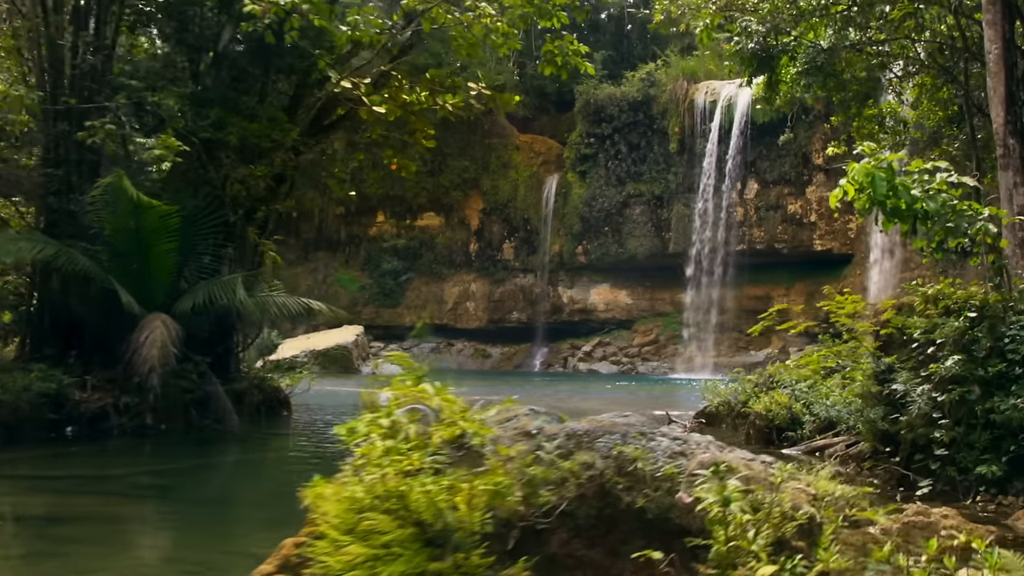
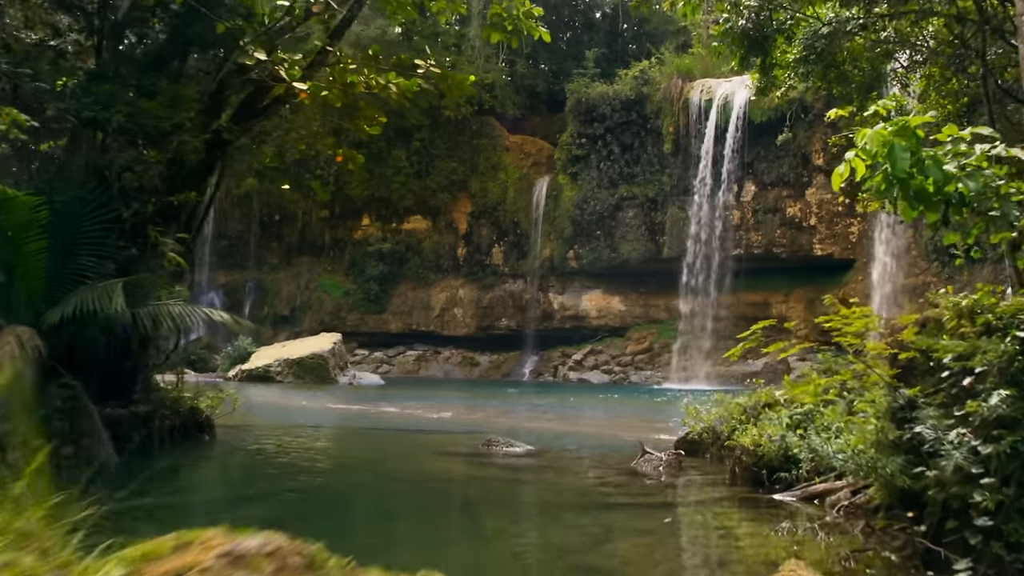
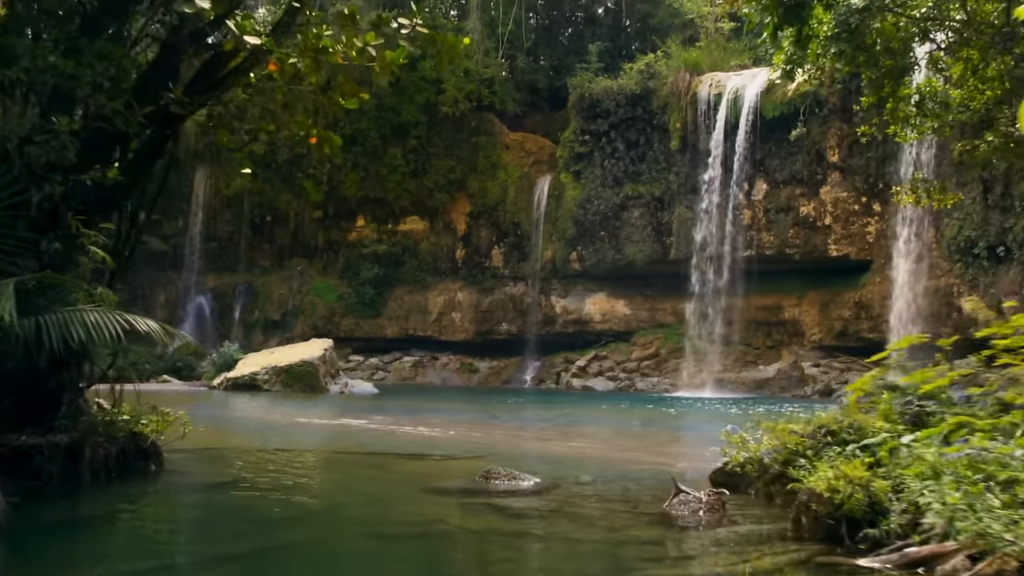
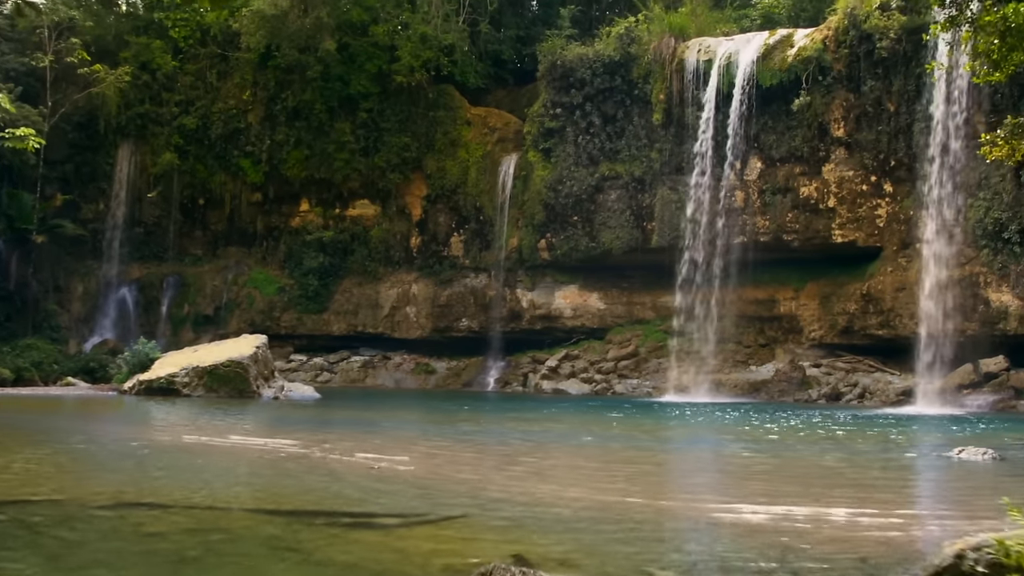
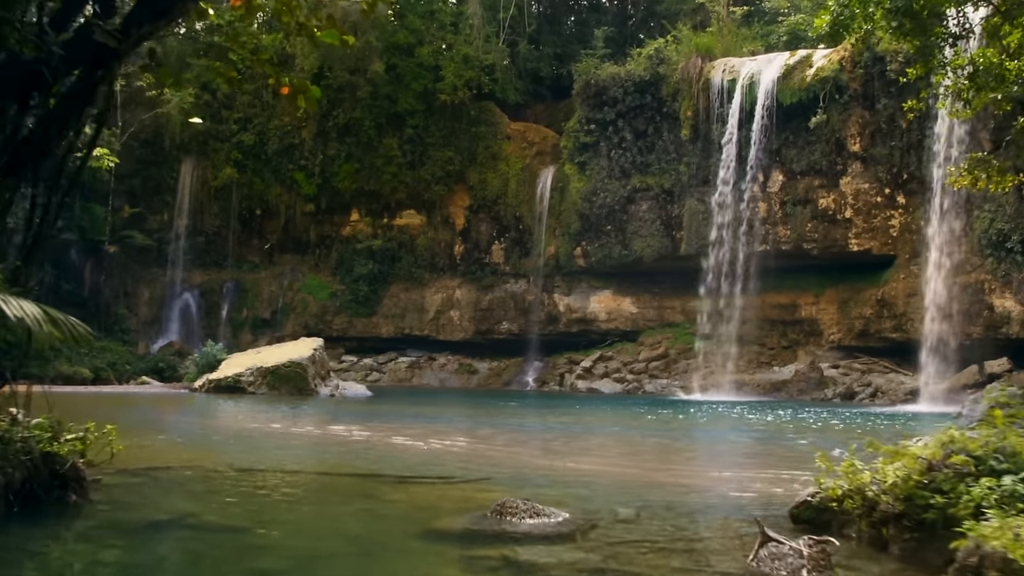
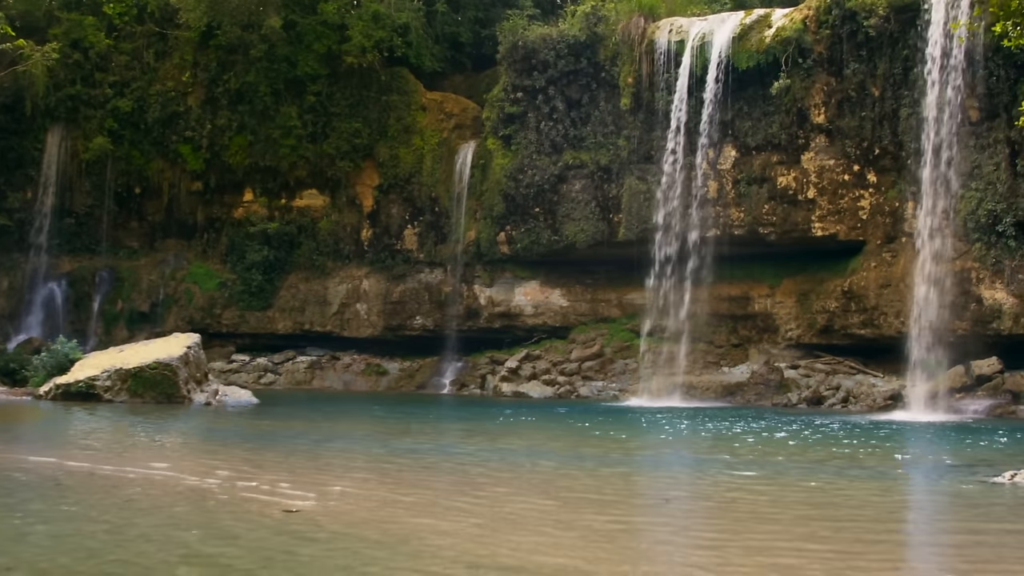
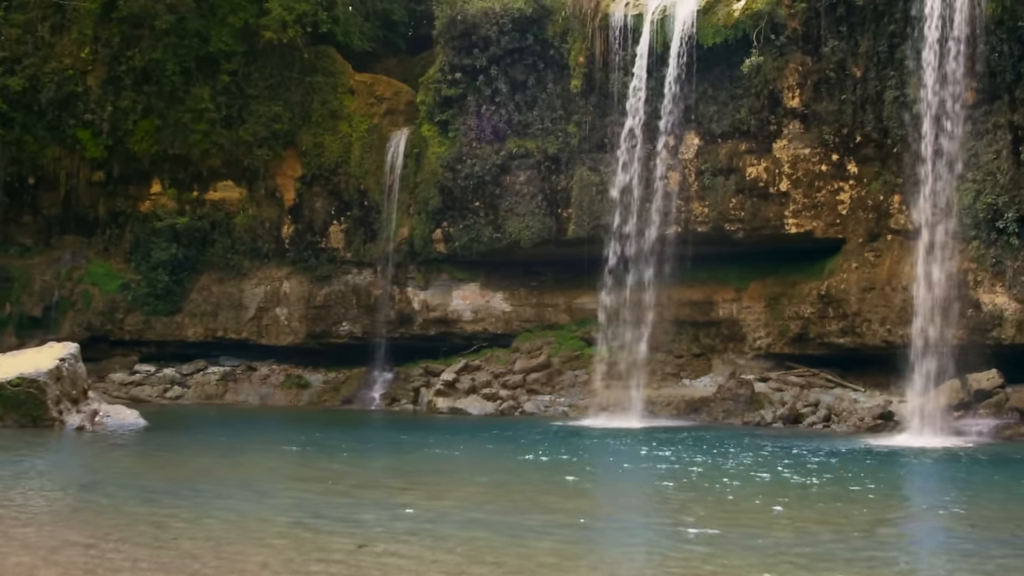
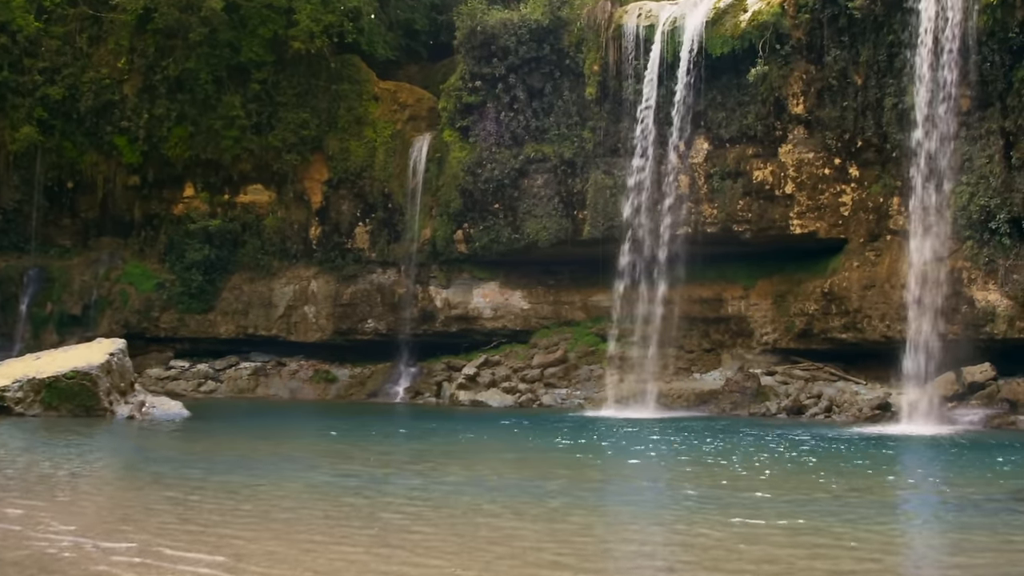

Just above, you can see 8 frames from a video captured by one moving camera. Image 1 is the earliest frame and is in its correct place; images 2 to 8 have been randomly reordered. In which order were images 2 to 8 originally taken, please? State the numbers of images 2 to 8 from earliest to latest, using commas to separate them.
2, 3, 5, 4, 6, 8, 7
